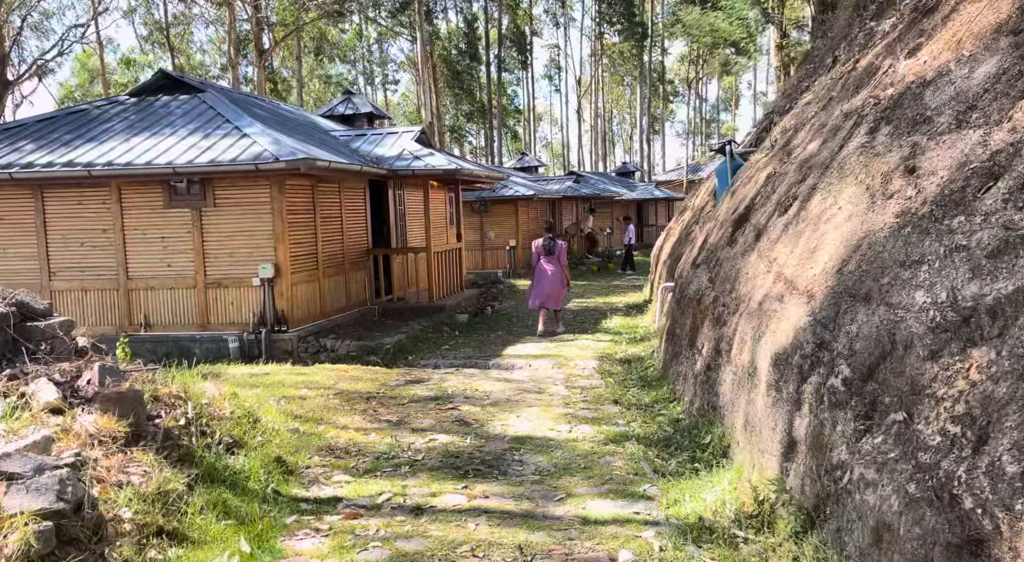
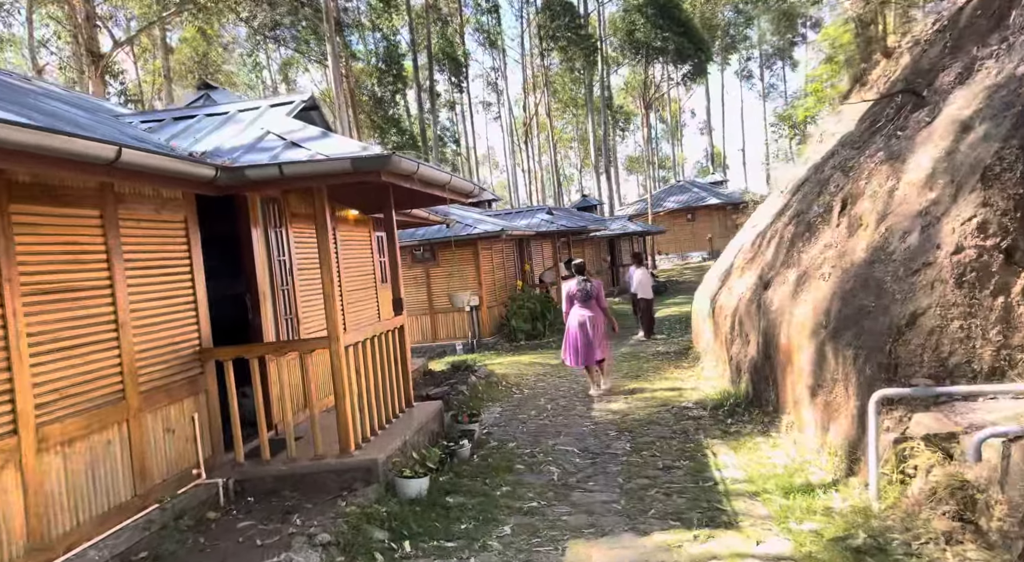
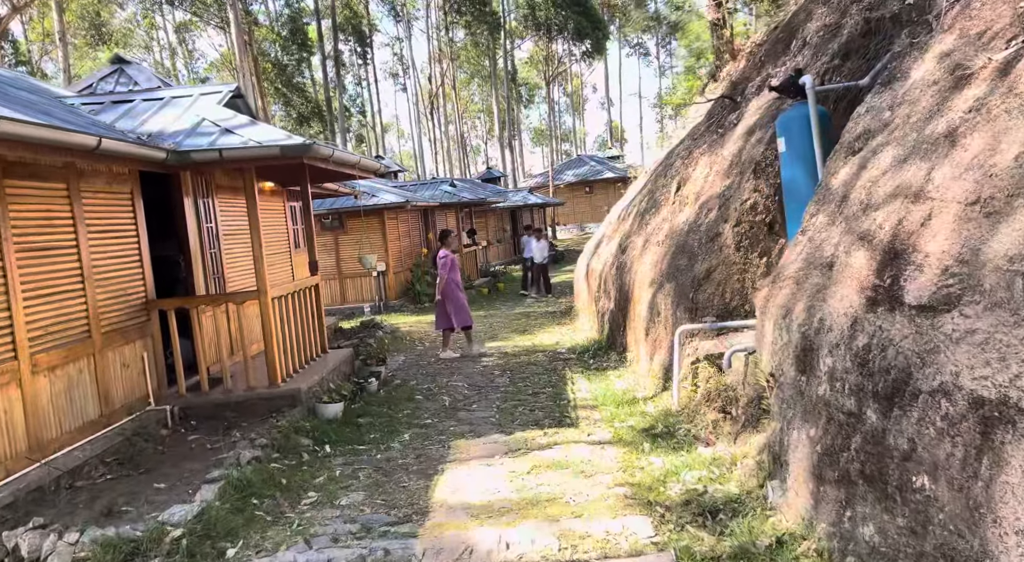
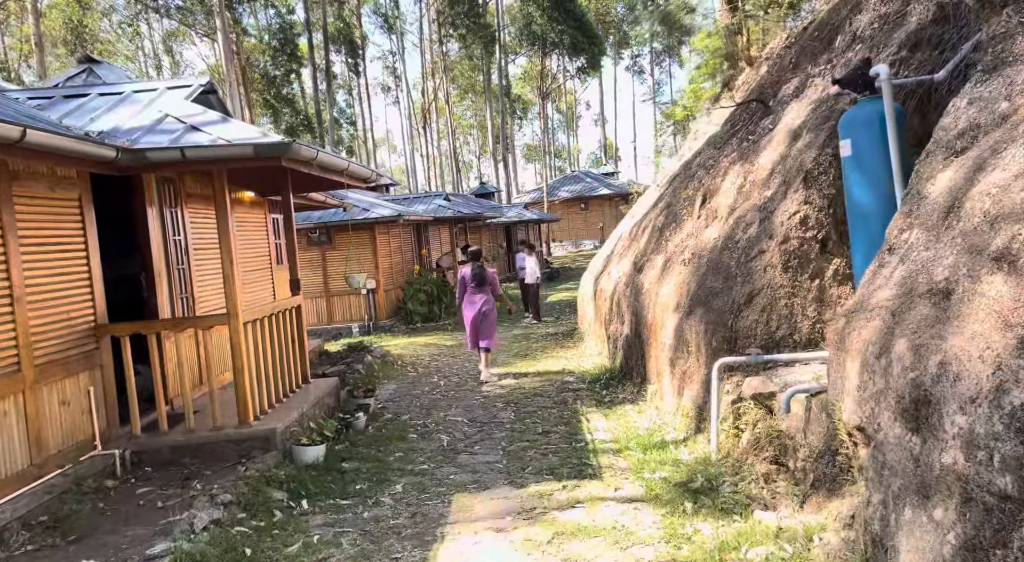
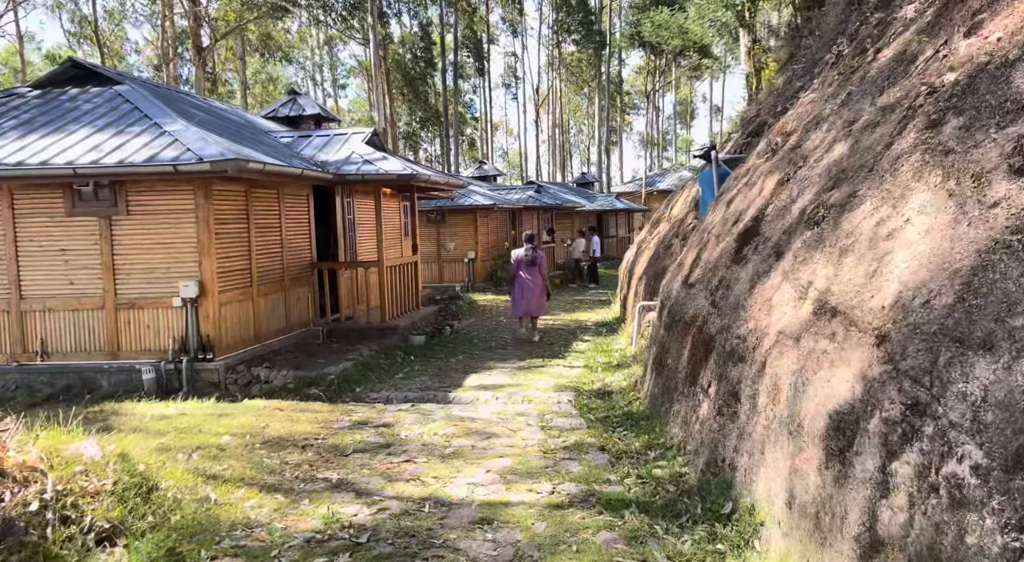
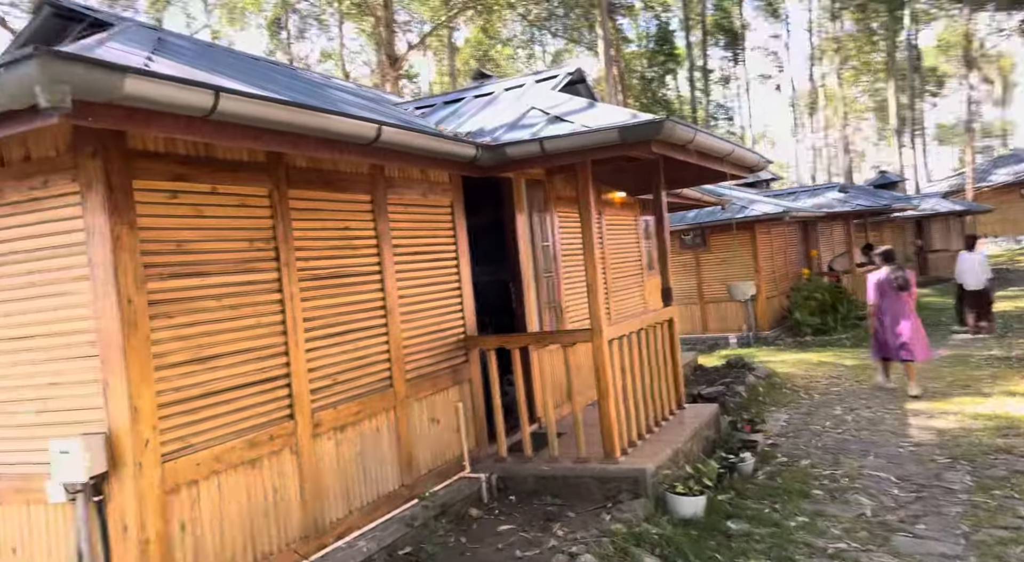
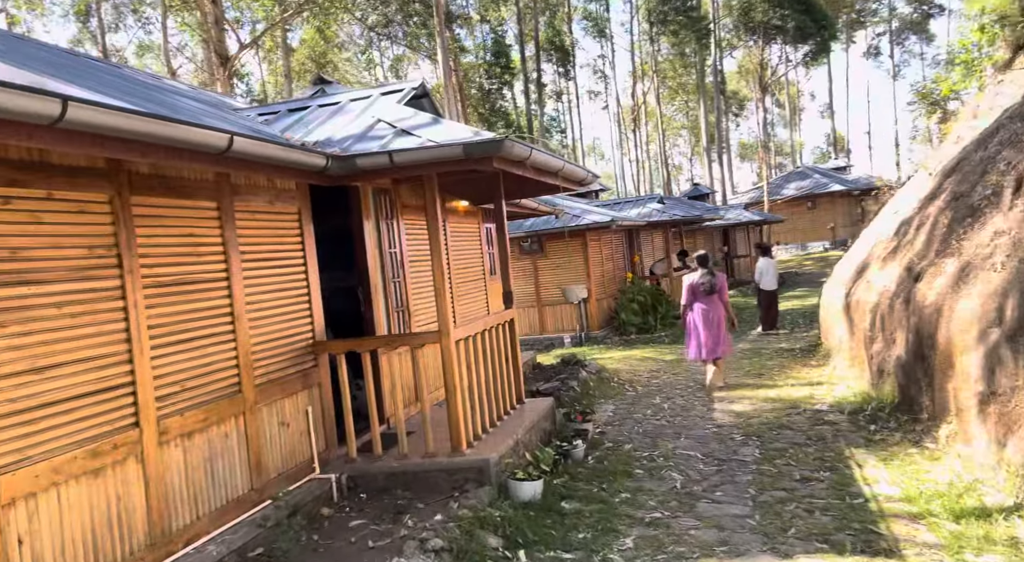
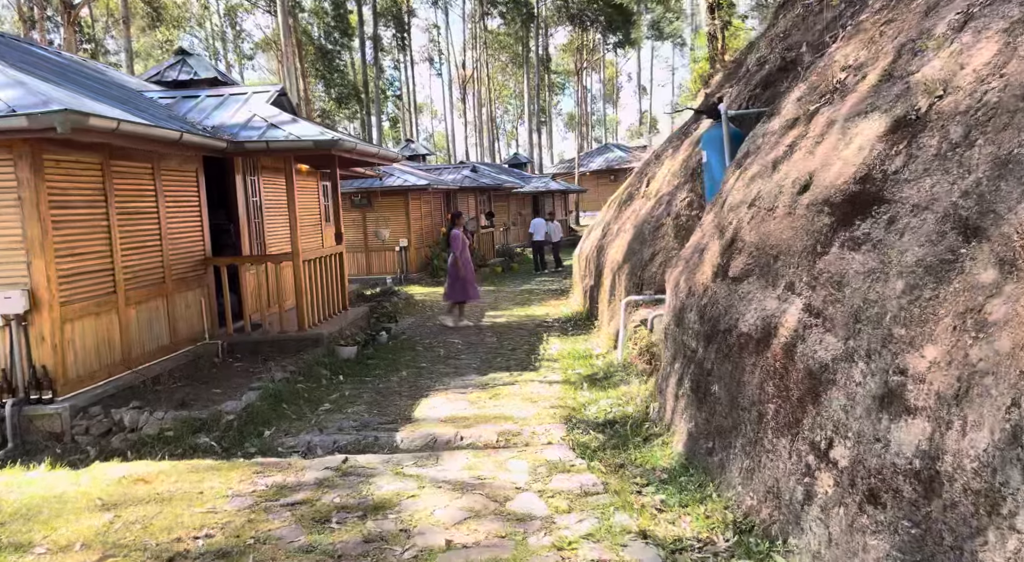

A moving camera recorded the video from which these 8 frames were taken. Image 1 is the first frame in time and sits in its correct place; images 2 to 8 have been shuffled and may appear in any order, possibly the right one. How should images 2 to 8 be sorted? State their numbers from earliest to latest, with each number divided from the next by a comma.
5, 8, 3, 4, 2, 7, 6
